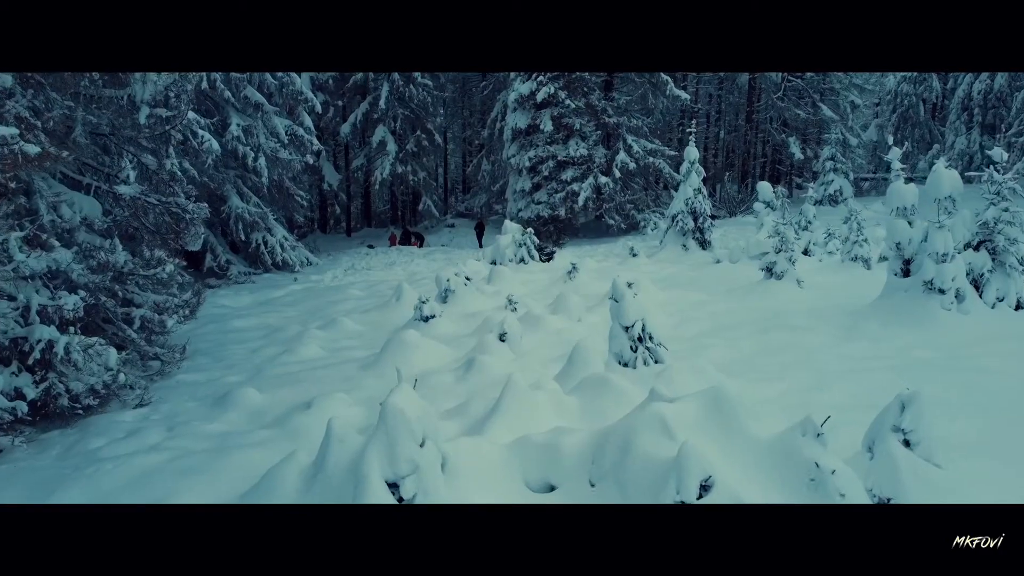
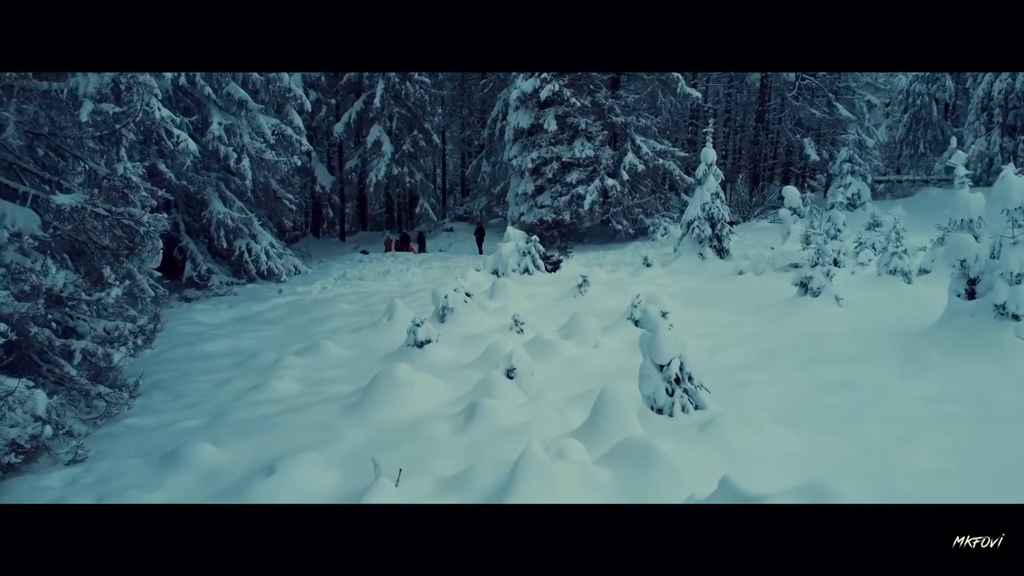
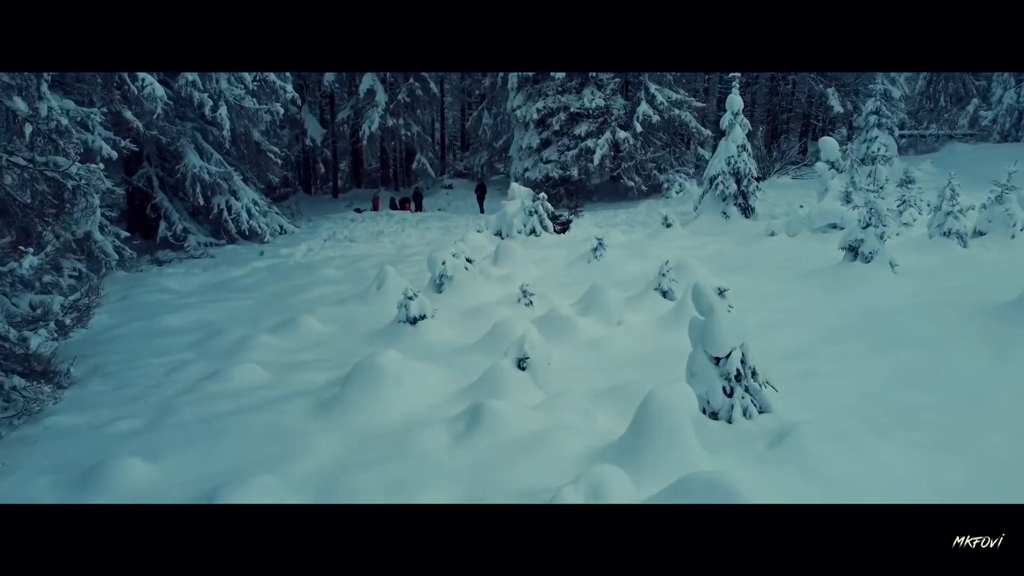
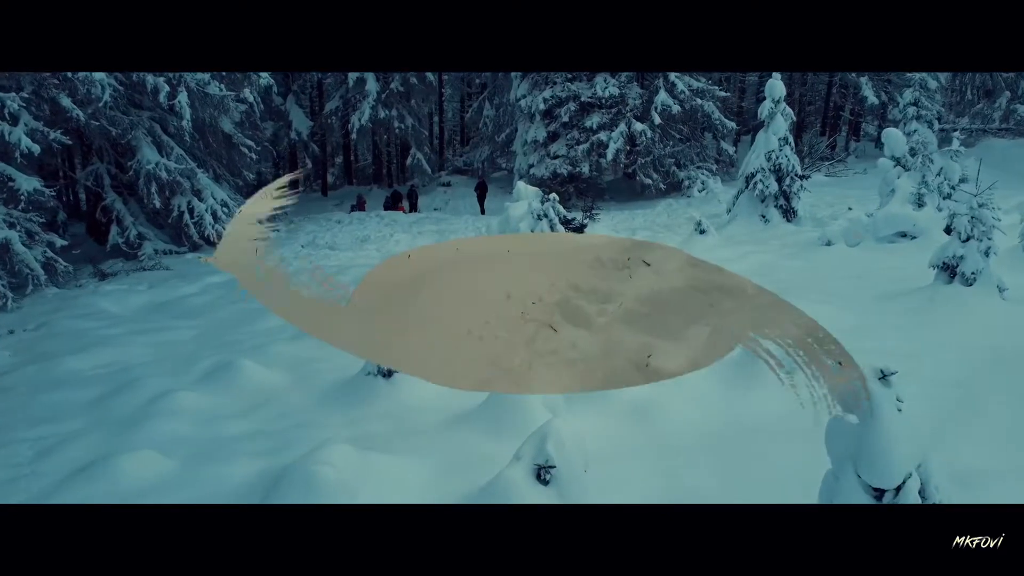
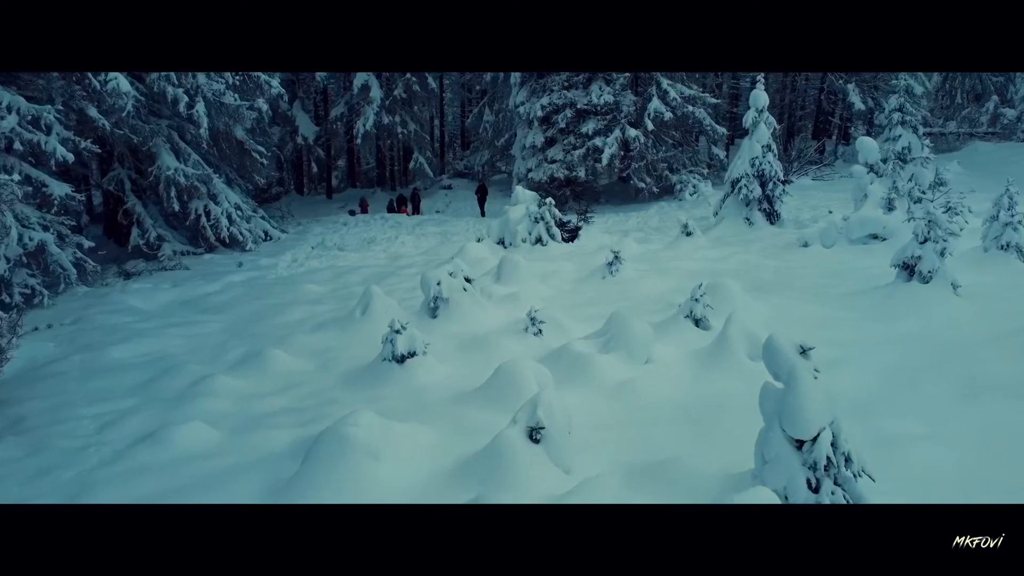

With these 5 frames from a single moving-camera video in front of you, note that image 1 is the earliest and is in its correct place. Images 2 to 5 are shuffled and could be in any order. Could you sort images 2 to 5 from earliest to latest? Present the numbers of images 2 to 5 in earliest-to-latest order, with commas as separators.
2, 3, 5, 4
